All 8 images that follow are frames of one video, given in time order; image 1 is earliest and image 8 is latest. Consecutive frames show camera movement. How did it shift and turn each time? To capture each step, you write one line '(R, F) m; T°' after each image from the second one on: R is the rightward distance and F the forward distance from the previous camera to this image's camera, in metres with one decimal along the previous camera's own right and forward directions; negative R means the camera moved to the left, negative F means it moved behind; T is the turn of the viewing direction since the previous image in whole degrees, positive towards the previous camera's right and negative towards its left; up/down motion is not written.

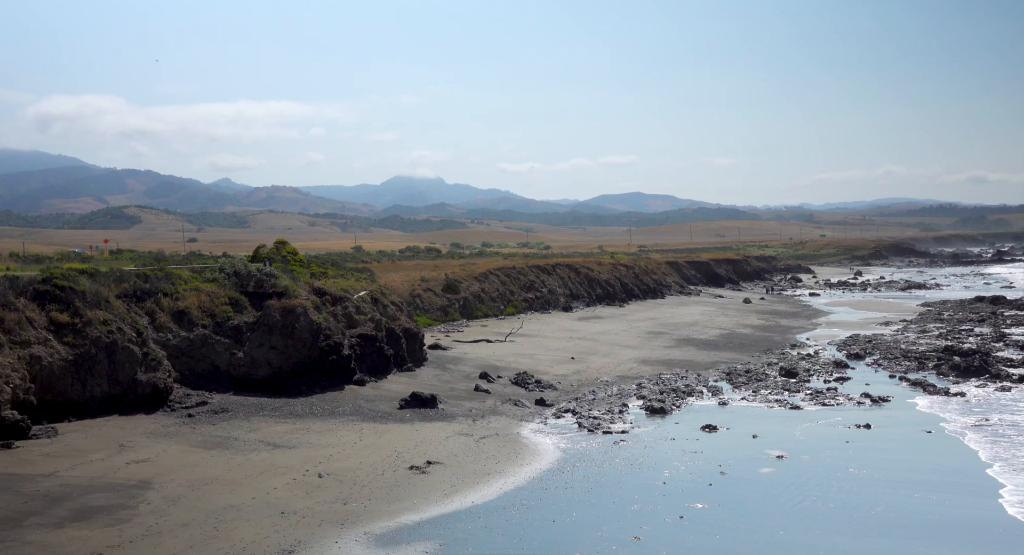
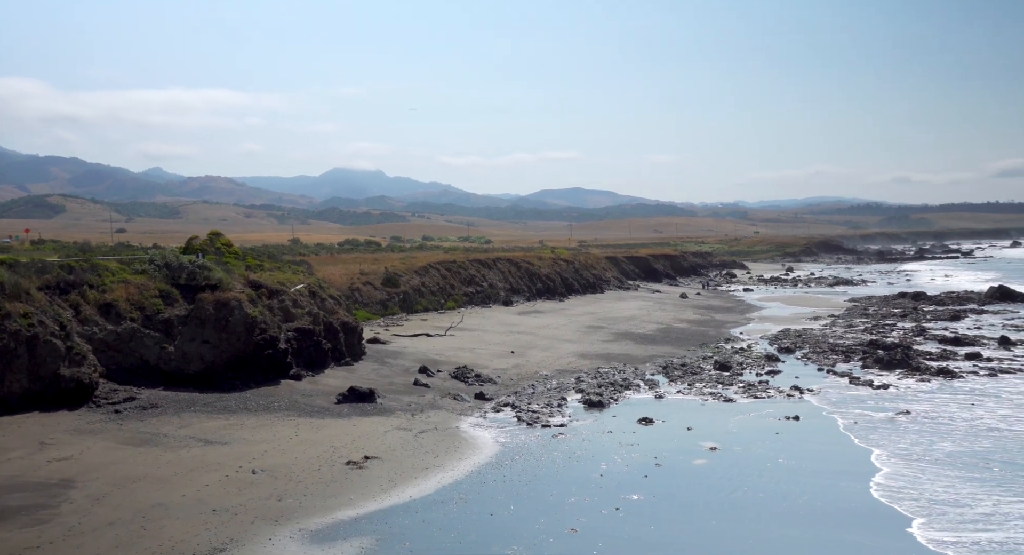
(+0.1, 0.0) m; +4°
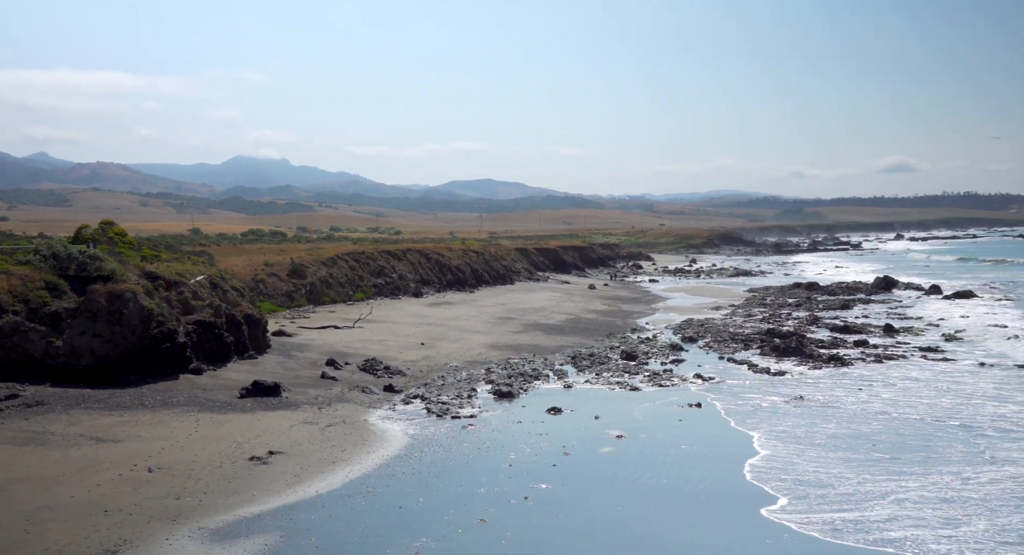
(+0.1, 0.0) m; +5°
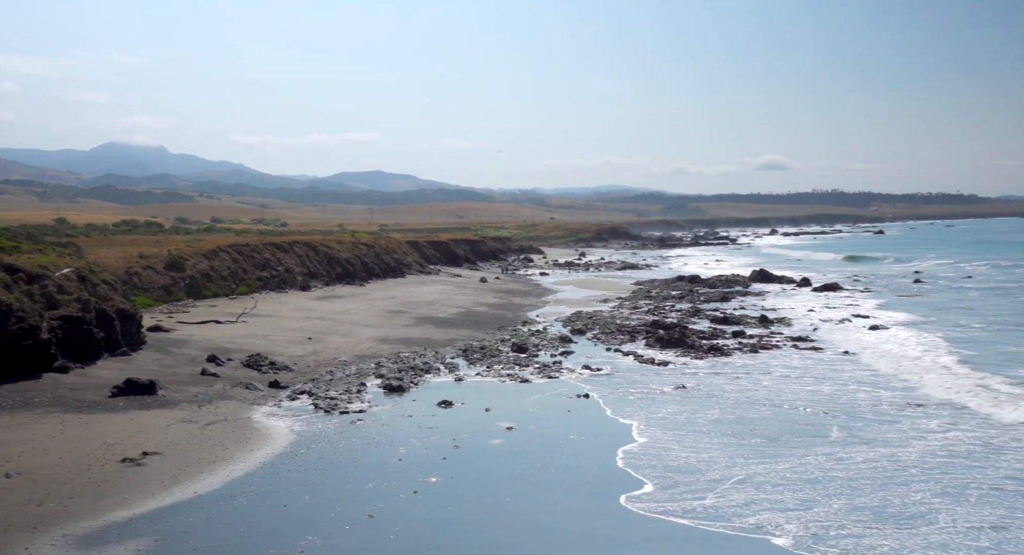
(+0.1, +0.2) m; +7°
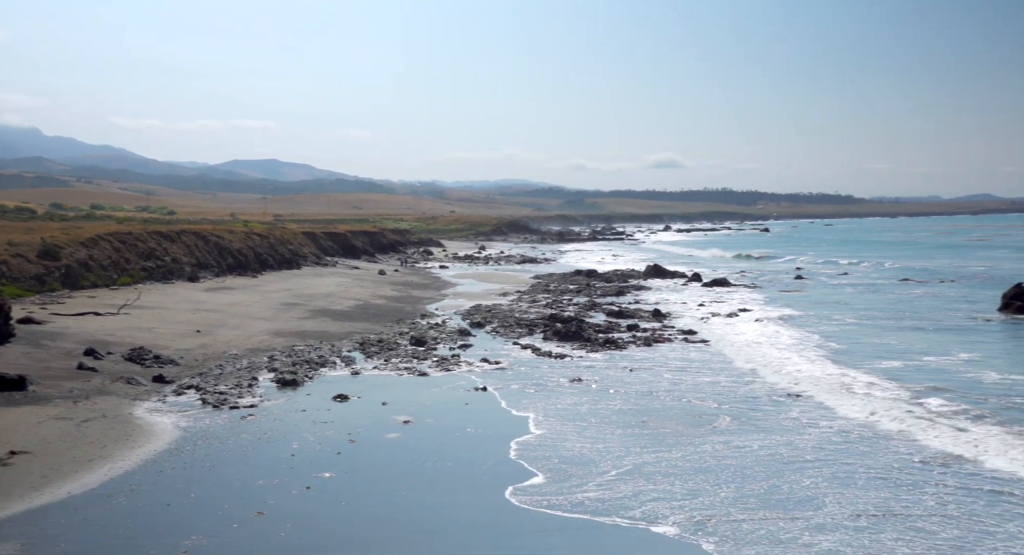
(+0.2, +0.4) m; +6°
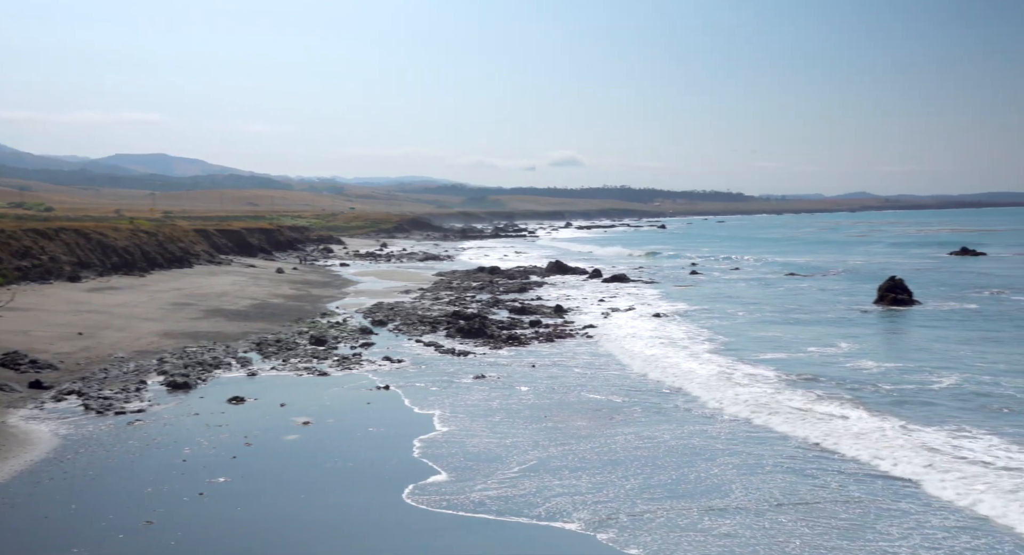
(+0.1, +0.8) m; +6°
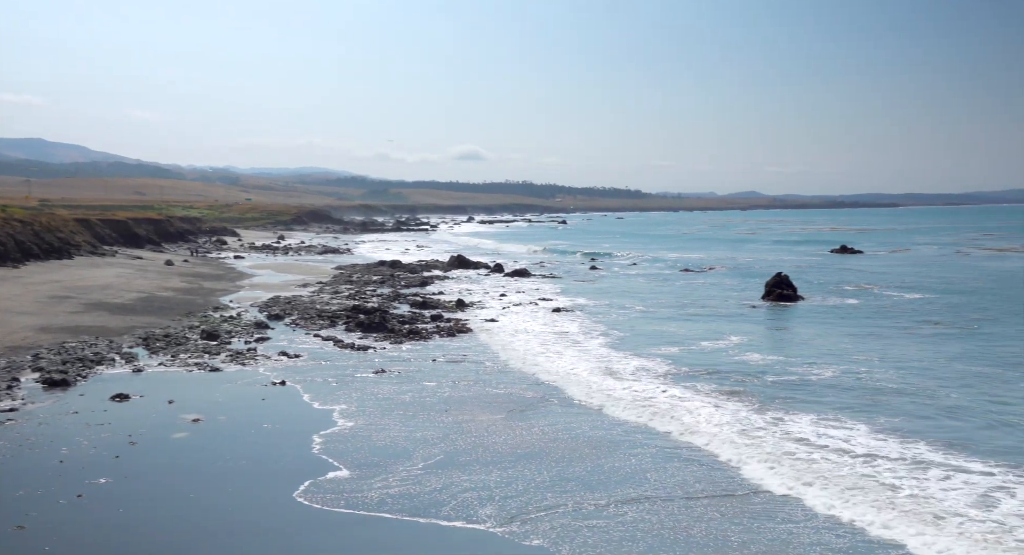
(0.0, +1.2) m; +6°
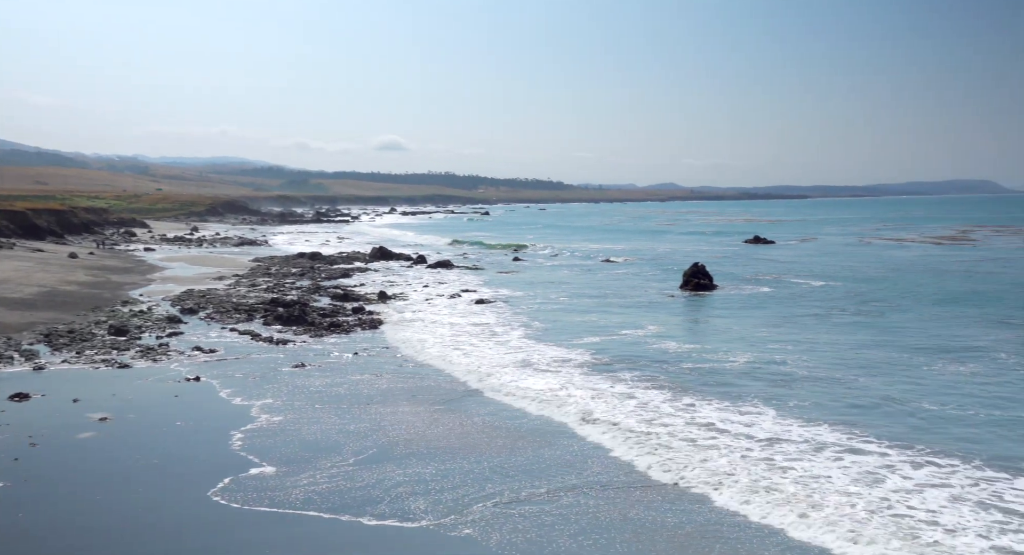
(+0.2, +0.3) m; +5°
